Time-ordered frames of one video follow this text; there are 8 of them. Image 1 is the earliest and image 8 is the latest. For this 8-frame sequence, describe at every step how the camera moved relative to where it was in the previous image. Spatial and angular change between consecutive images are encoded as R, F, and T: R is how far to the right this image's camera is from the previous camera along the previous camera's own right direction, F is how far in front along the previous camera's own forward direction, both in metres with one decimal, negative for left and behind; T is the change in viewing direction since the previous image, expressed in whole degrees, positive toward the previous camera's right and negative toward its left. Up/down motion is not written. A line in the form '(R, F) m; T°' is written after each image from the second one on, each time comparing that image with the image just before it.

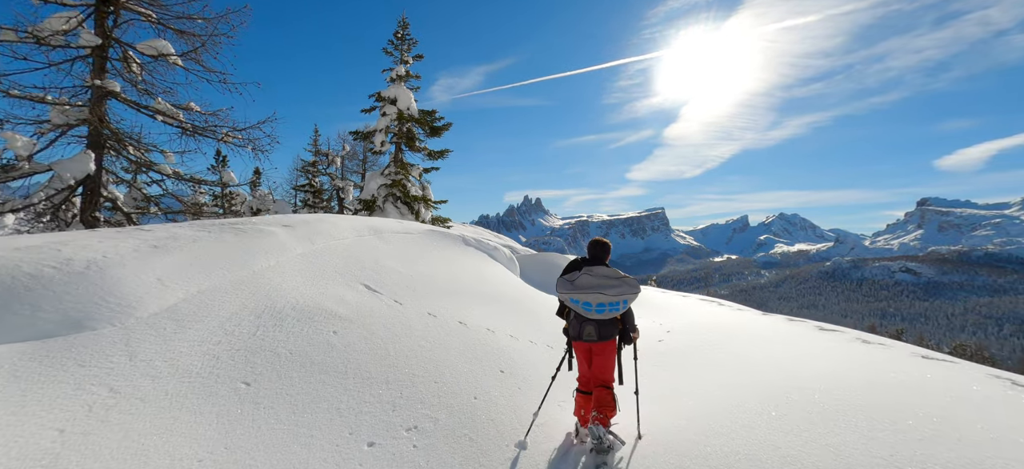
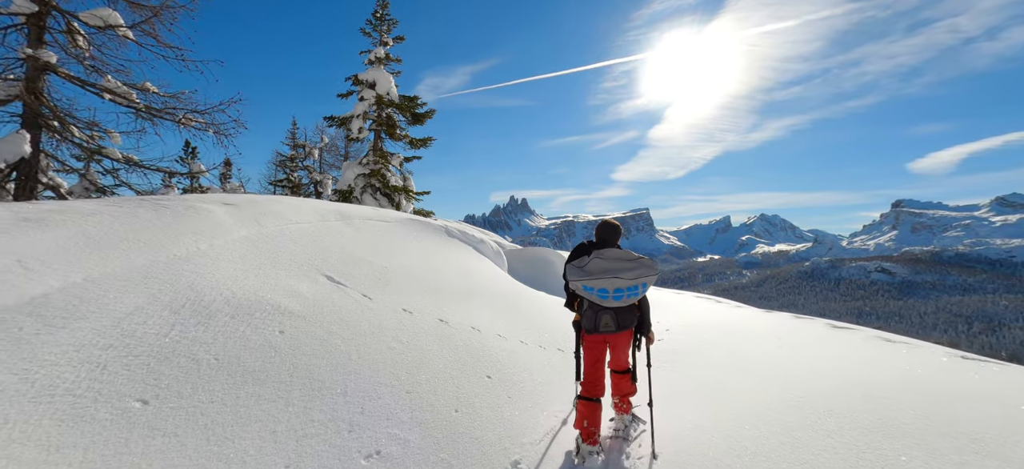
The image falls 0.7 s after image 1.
(0.0, +0.9) m; +2°
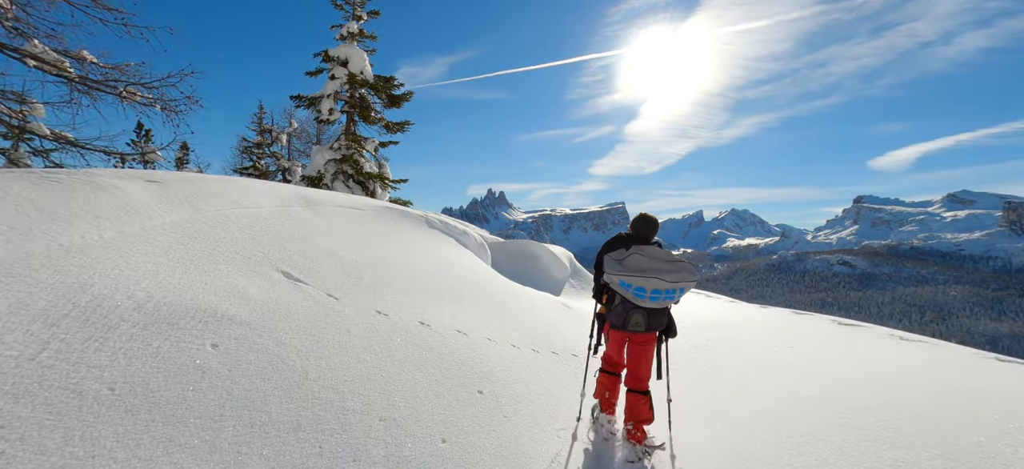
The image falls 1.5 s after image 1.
(-0.2, +0.9) m; +3°
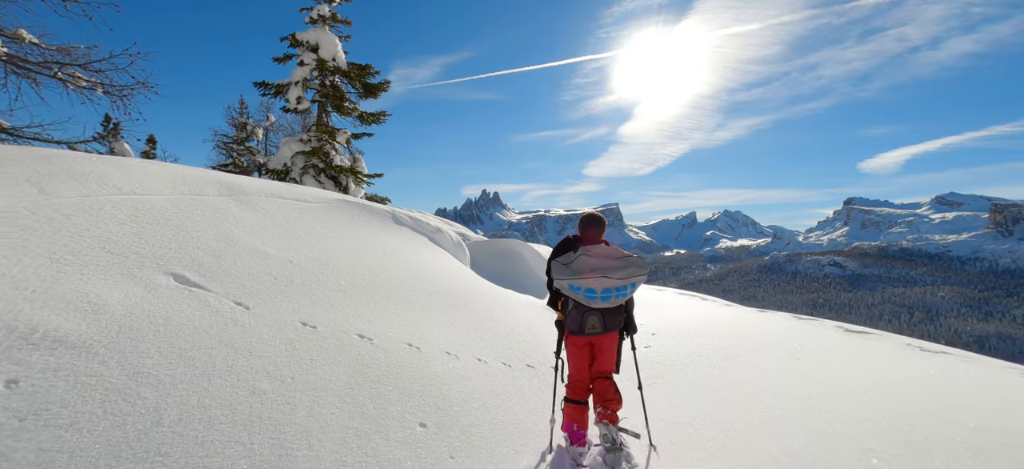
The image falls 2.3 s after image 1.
(+0.4, +0.9) m; +1°
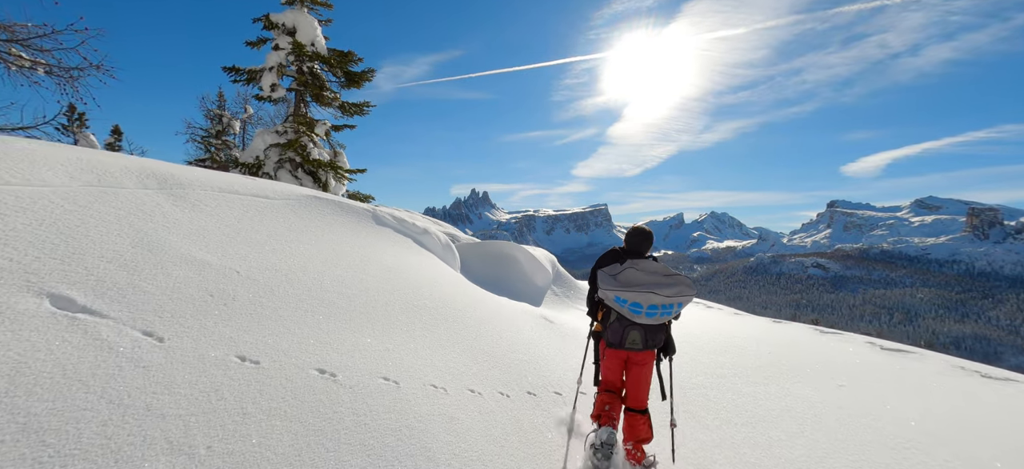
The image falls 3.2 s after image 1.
(-0.1, +0.9) m; +1°
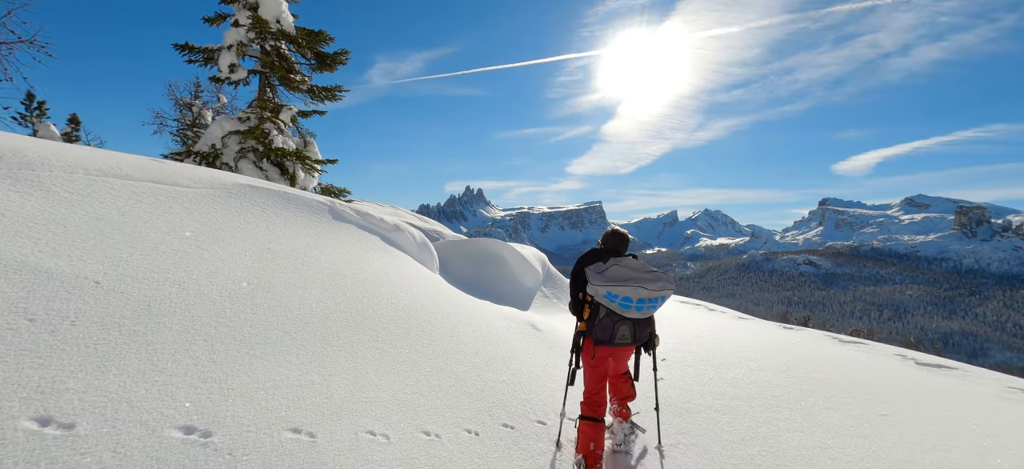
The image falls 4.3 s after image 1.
(+0.2, +1.1) m; +1°
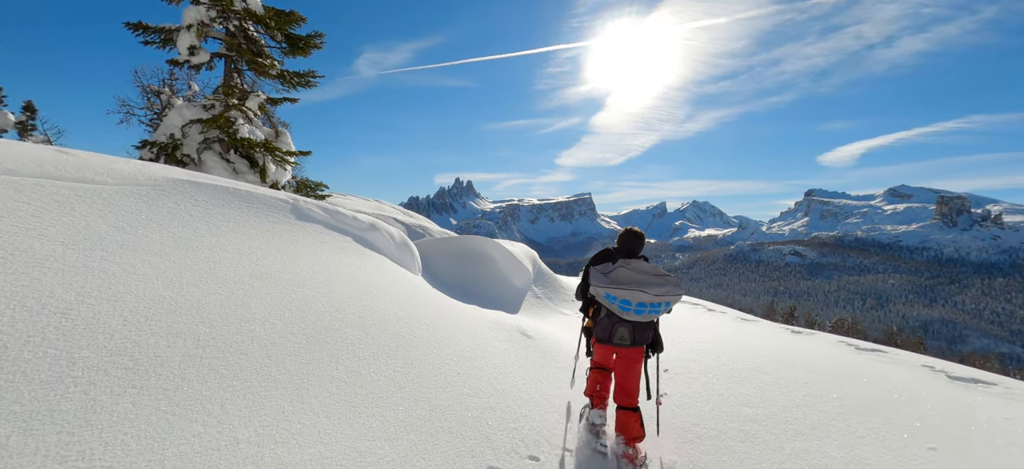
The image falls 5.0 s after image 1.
(0.0, +0.7) m; +1°
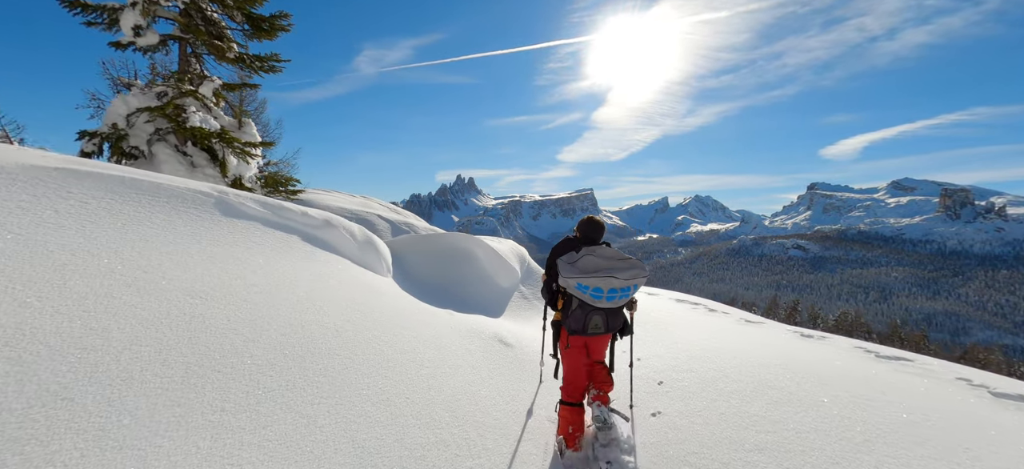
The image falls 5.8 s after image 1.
(+0.4, +0.9) m; 0°
